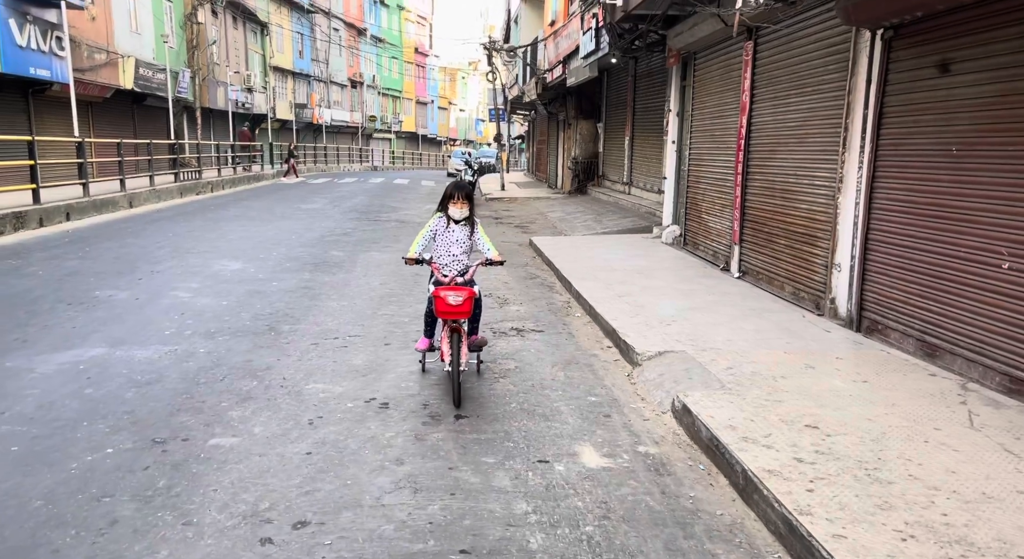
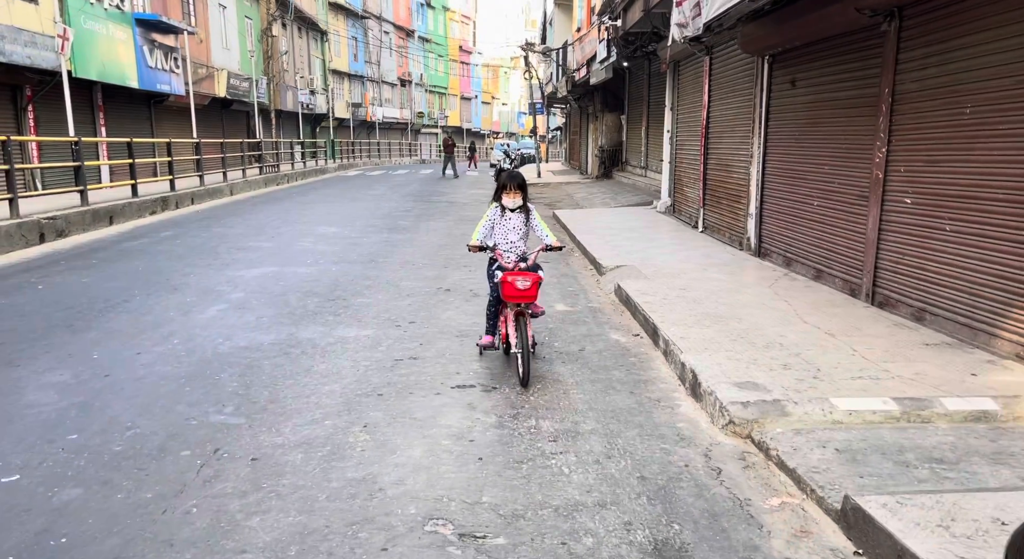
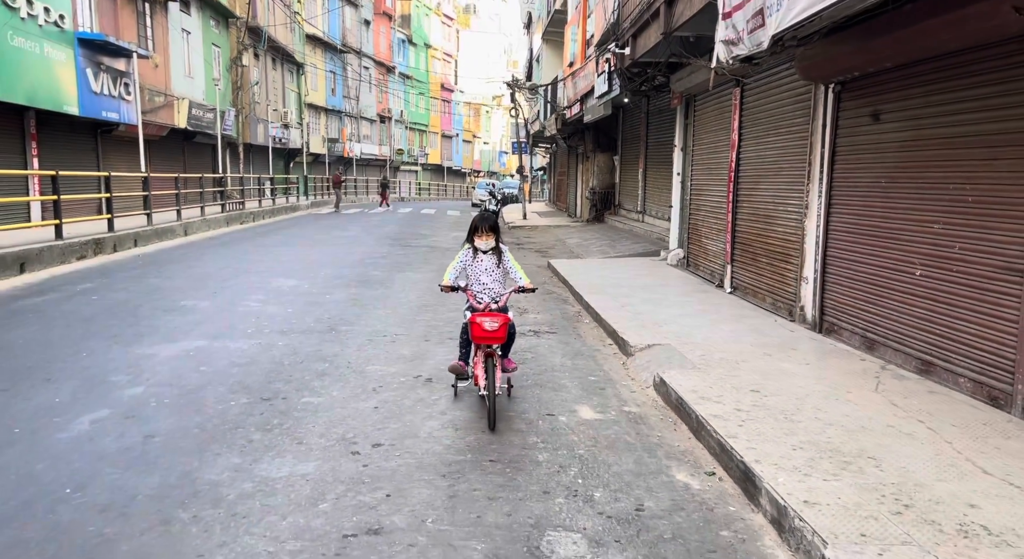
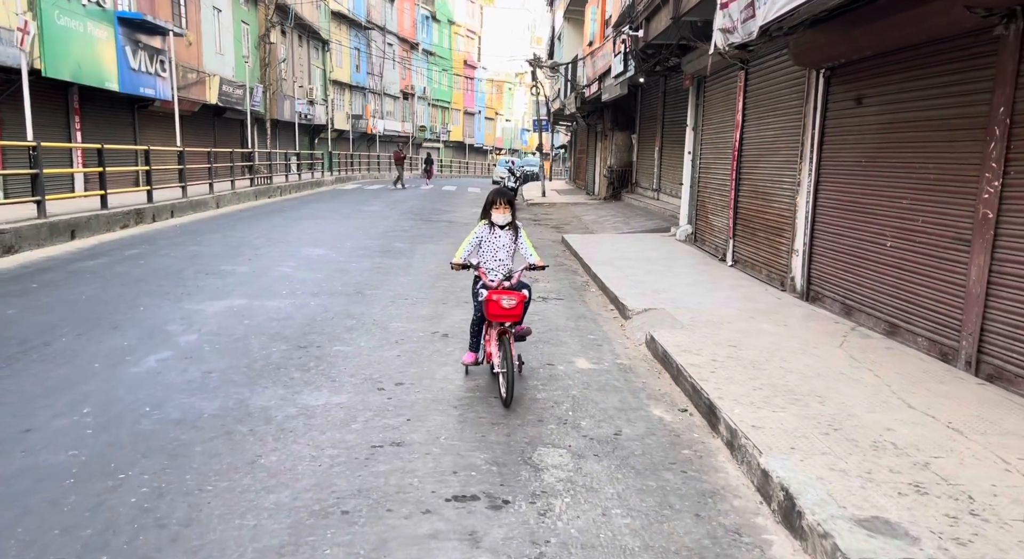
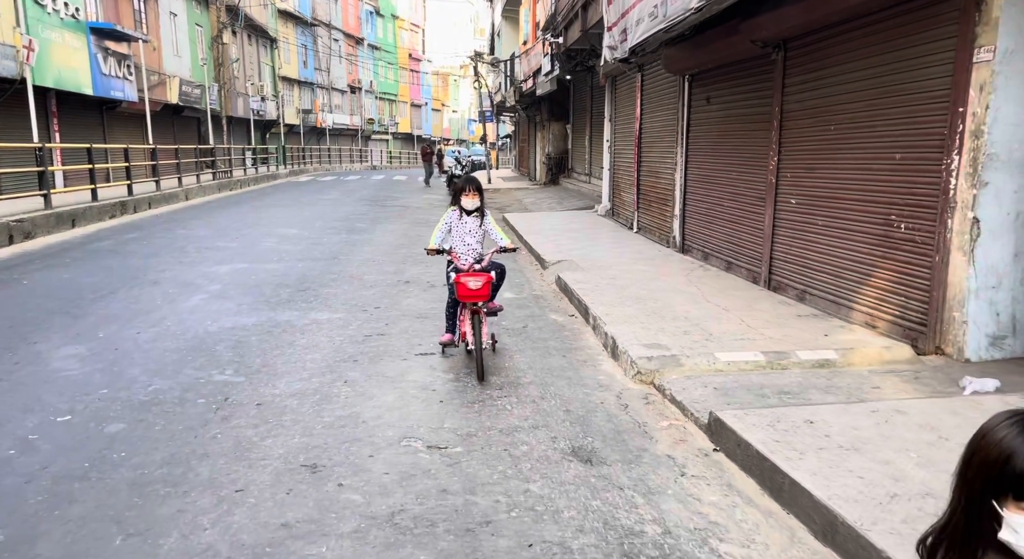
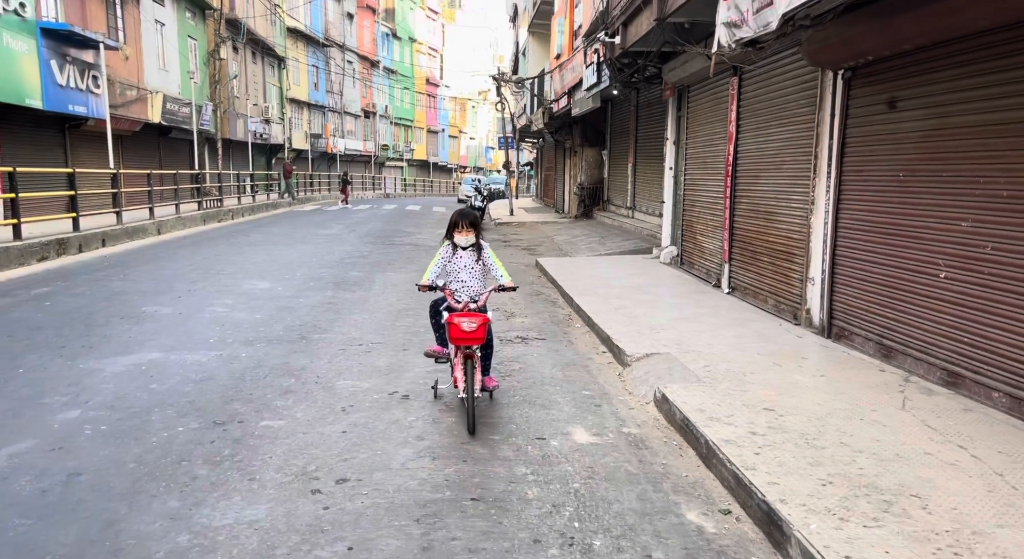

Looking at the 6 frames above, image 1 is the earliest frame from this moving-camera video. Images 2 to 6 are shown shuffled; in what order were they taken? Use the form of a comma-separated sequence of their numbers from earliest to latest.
6, 3, 4, 2, 5
